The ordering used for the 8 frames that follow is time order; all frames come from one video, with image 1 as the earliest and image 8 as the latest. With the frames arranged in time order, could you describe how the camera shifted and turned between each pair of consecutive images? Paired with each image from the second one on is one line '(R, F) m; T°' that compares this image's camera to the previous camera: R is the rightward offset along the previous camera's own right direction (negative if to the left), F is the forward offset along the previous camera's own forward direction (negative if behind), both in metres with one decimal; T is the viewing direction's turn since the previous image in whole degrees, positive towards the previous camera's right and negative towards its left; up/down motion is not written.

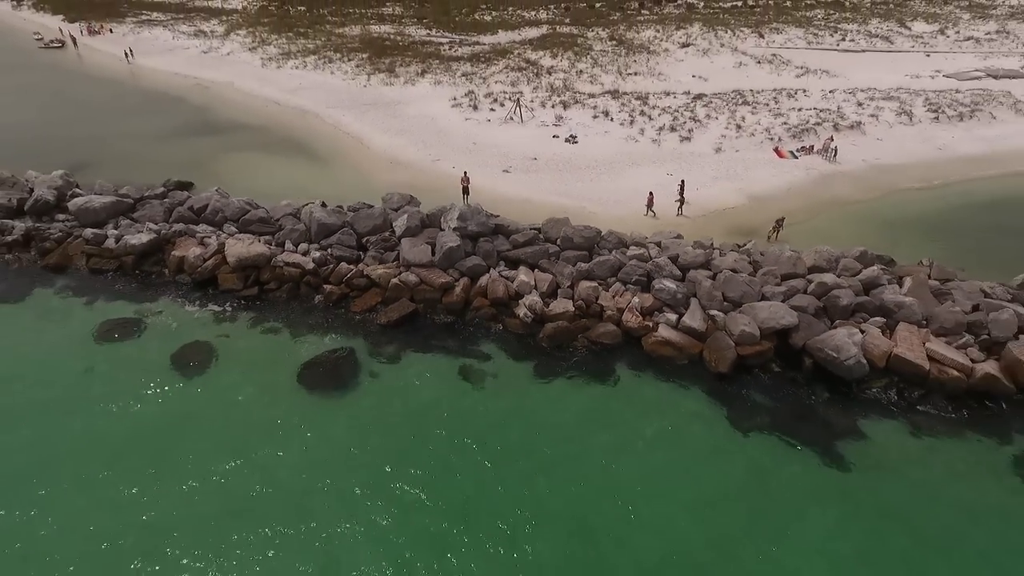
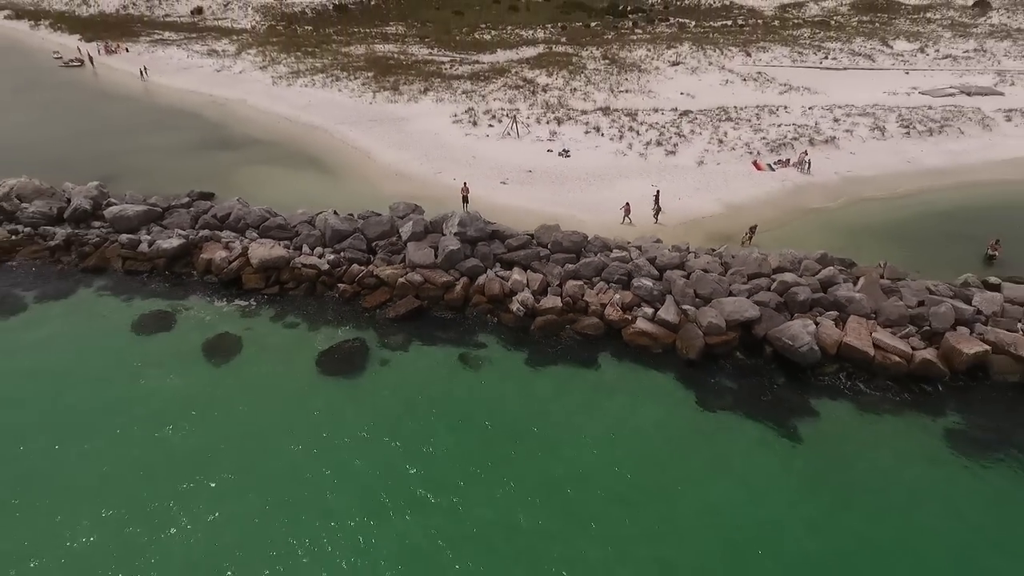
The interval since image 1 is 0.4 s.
(+0.1, -1.4) m; 0°
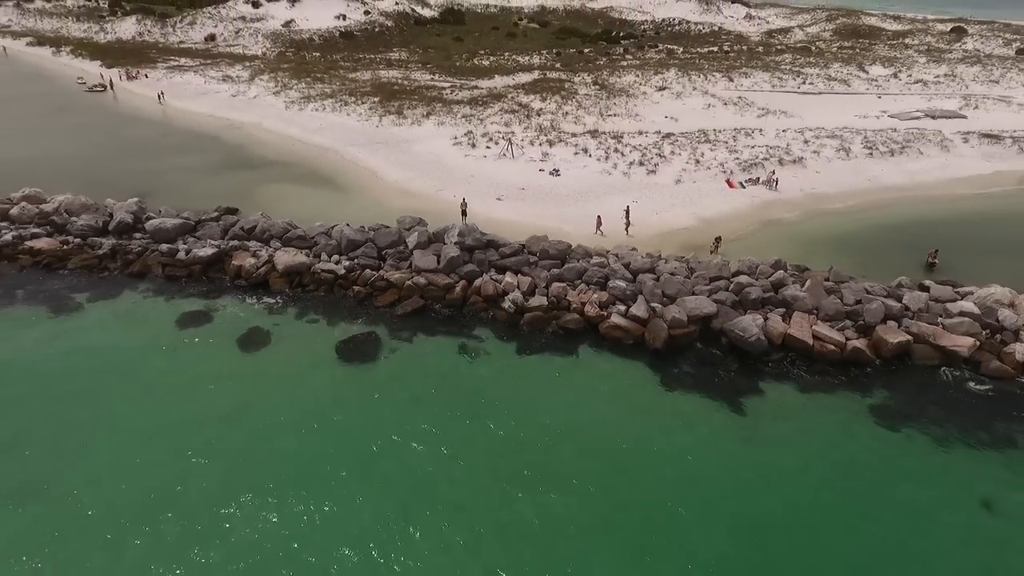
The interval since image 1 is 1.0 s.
(+0.2, -2.0) m; 0°
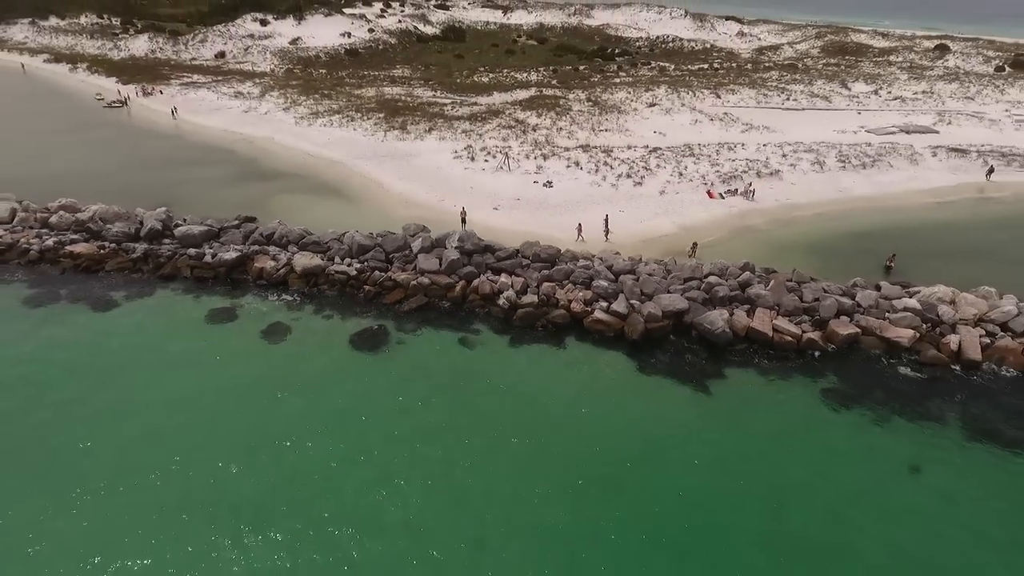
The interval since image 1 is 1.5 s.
(+0.2, -1.7) m; 0°
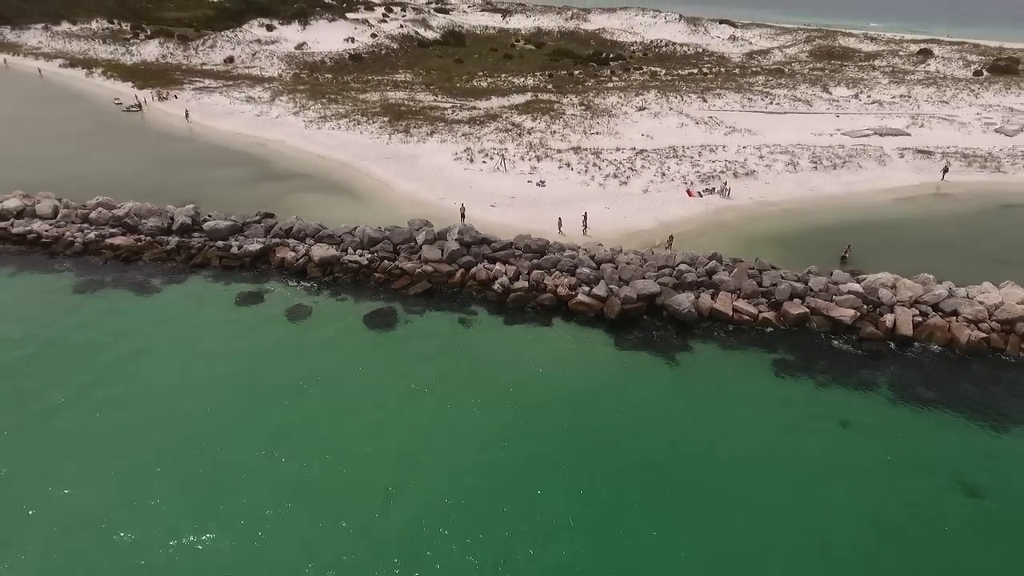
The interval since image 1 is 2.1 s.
(+0.2, -2.2) m; 0°
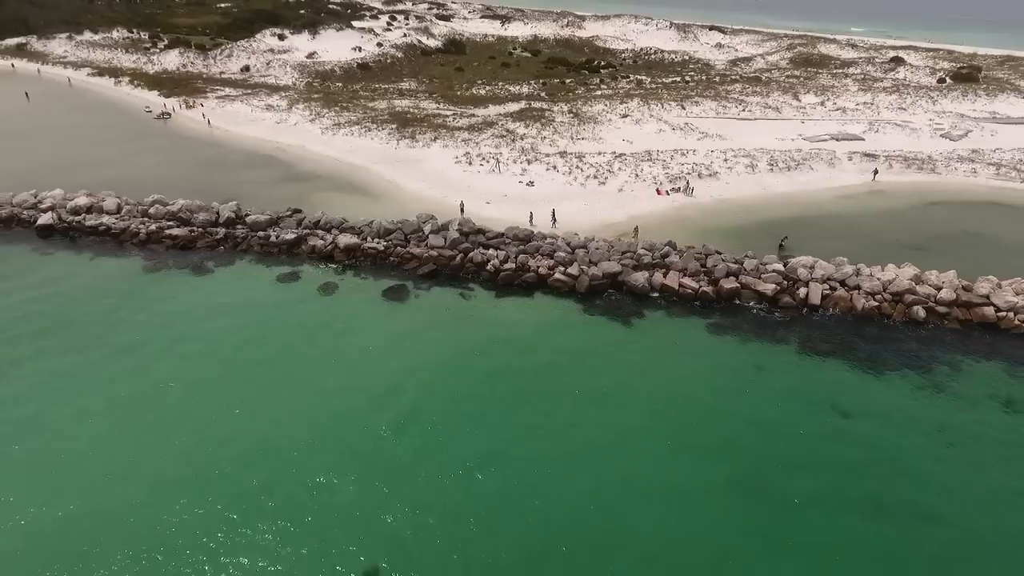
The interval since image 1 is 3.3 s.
(+0.4, -4.2) m; 0°
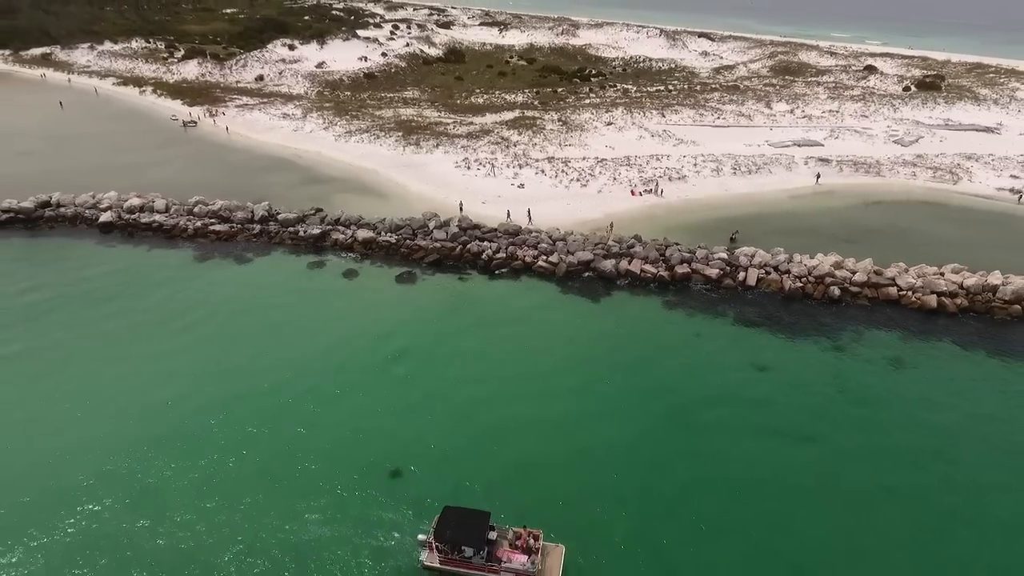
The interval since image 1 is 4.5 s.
(+0.4, -4.5) m; 0°
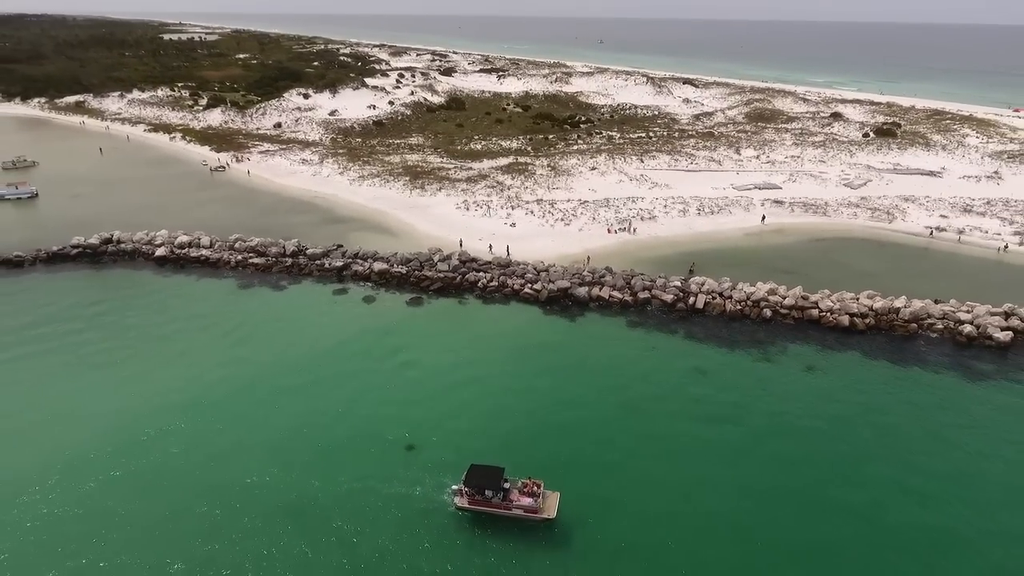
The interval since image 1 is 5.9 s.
(+0.5, -5.5) m; 0°
